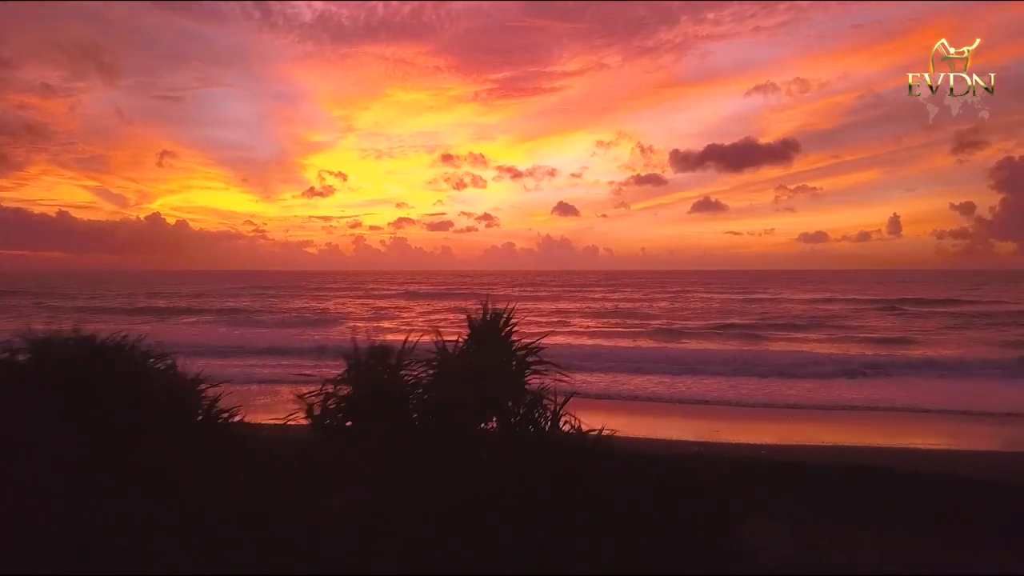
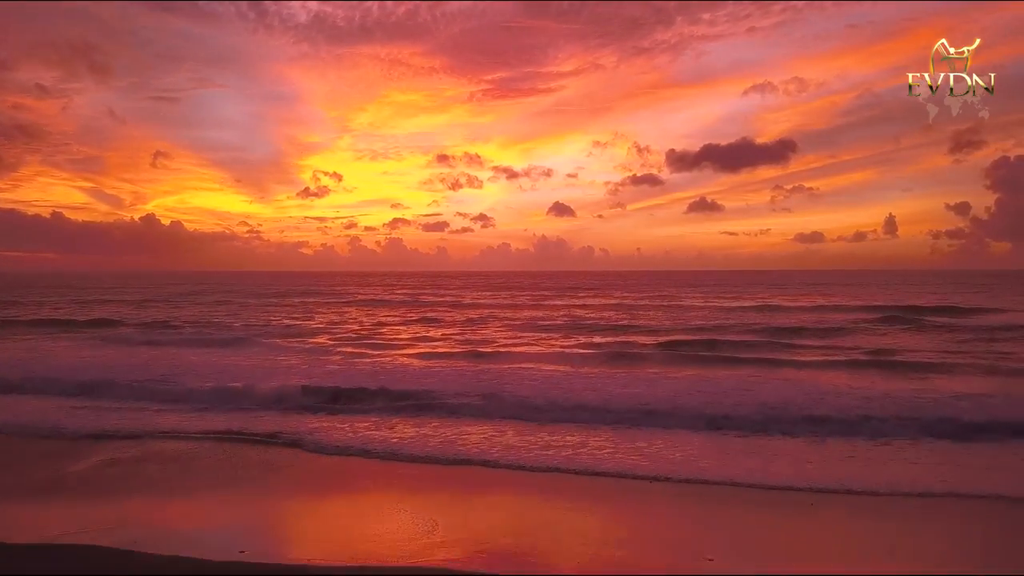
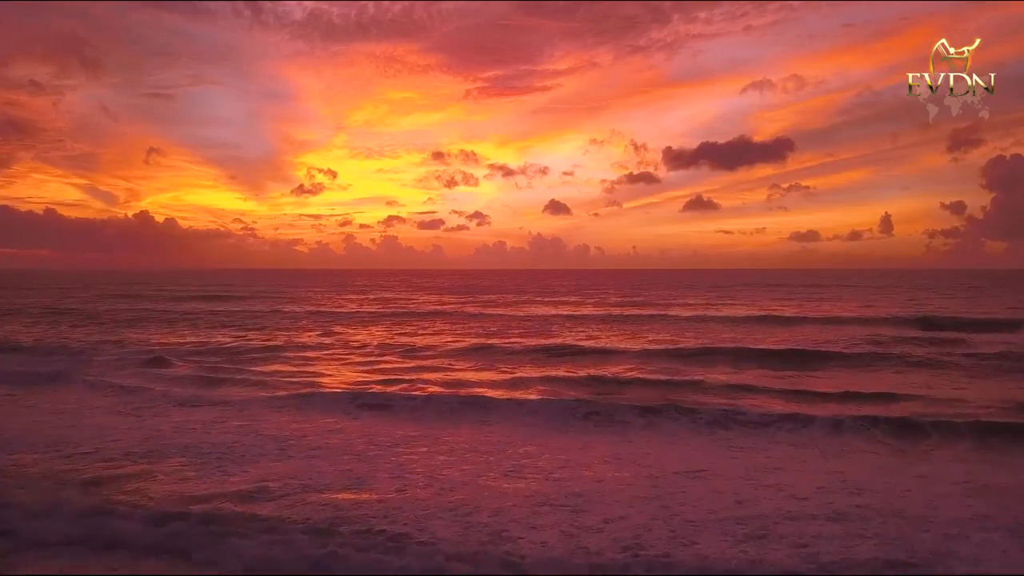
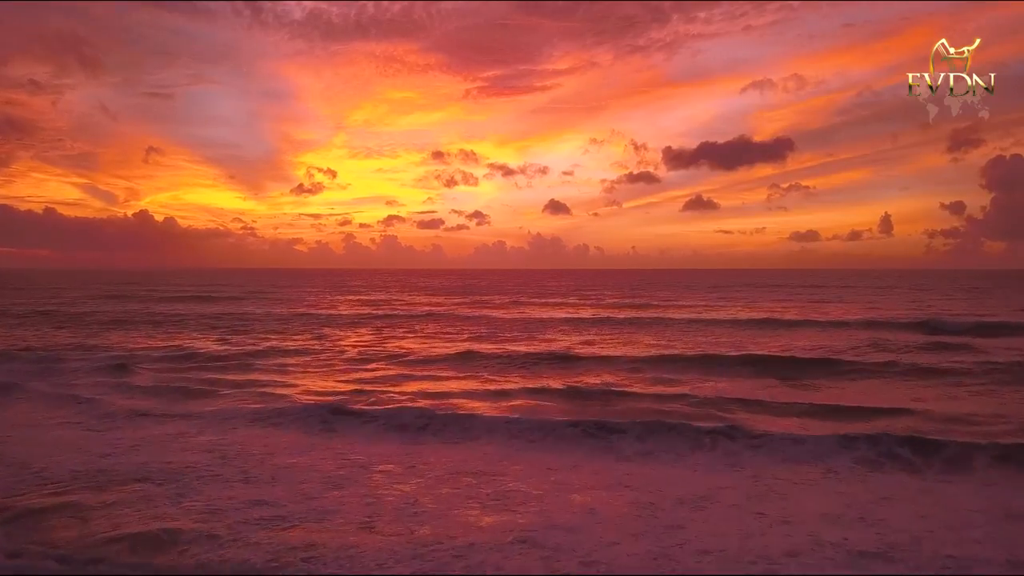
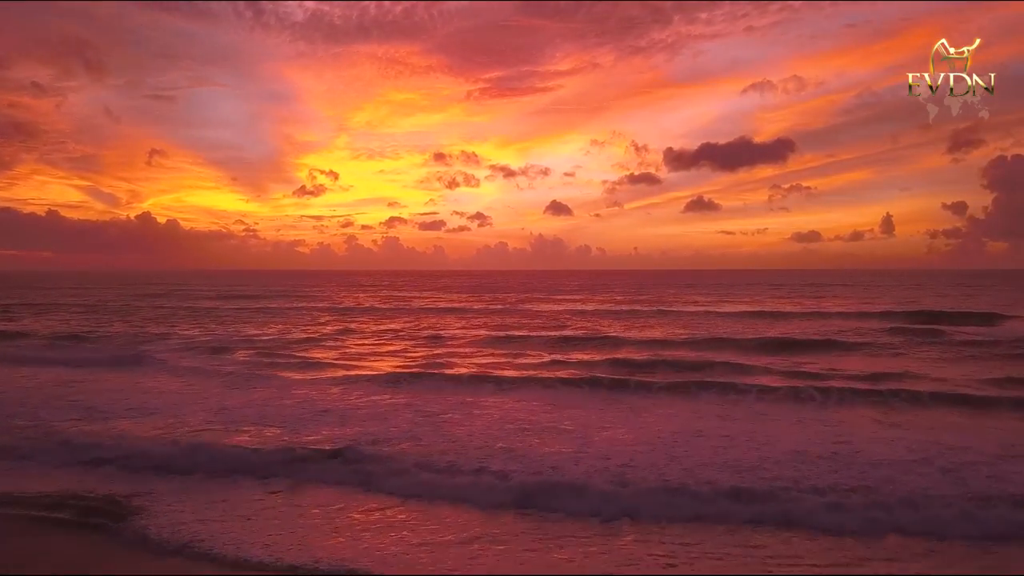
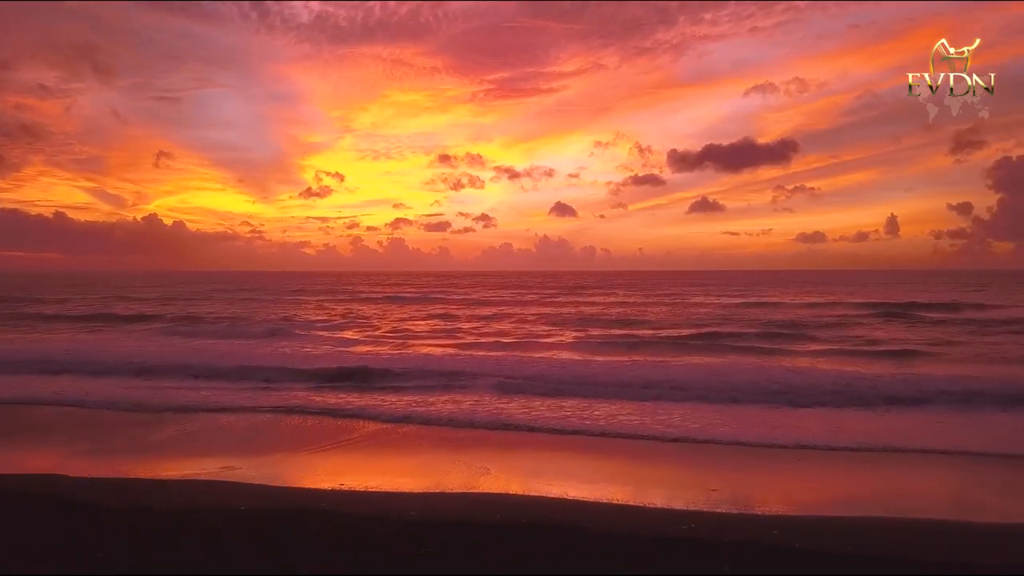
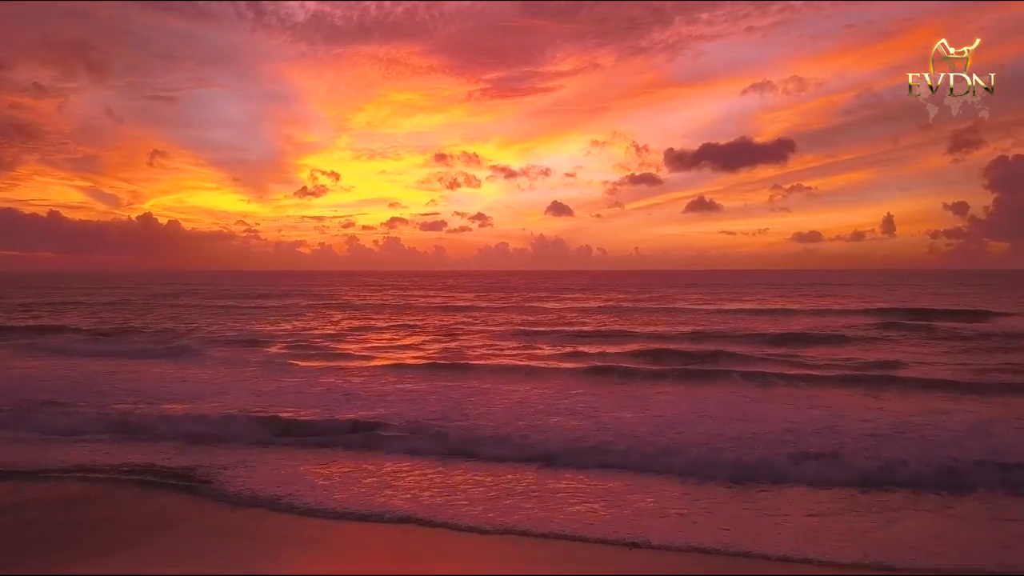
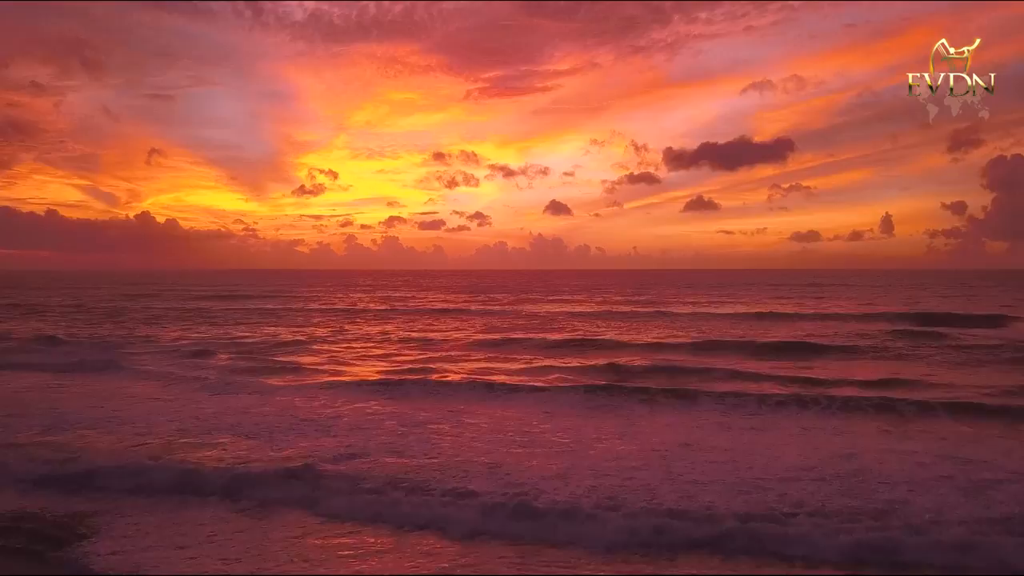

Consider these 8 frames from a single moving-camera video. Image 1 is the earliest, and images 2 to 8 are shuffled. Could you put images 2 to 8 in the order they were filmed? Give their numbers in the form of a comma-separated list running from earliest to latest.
6, 2, 7, 5, 8, 3, 4
